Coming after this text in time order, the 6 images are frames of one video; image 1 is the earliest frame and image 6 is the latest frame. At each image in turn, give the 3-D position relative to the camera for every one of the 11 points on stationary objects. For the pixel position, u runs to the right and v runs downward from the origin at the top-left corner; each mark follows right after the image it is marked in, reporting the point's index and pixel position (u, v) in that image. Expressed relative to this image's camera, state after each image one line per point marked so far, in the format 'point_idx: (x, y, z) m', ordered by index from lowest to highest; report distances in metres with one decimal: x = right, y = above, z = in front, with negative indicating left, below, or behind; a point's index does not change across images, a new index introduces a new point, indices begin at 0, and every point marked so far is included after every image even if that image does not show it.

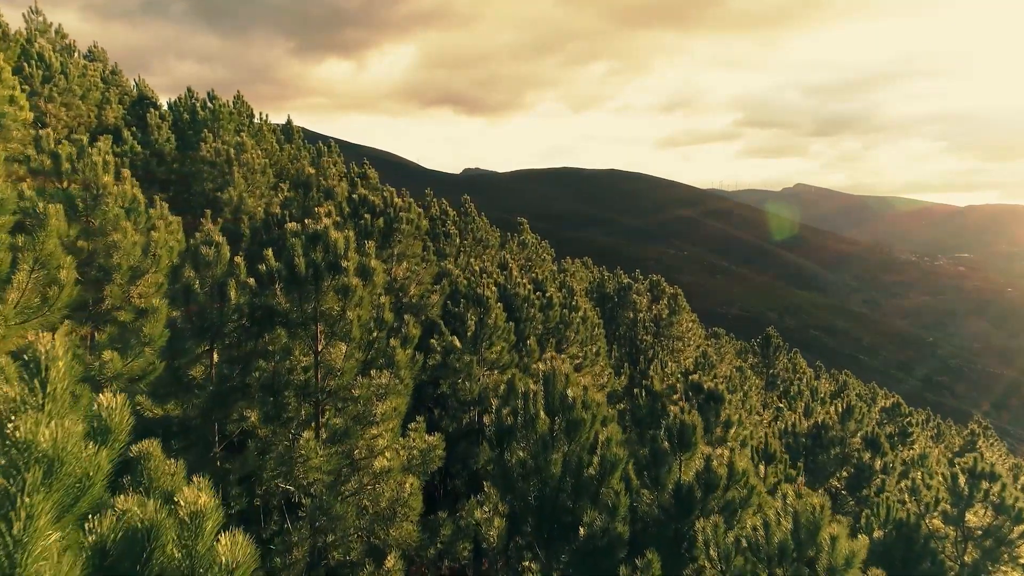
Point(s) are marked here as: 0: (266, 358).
0: (-4.2, -1.1, +12.4) m
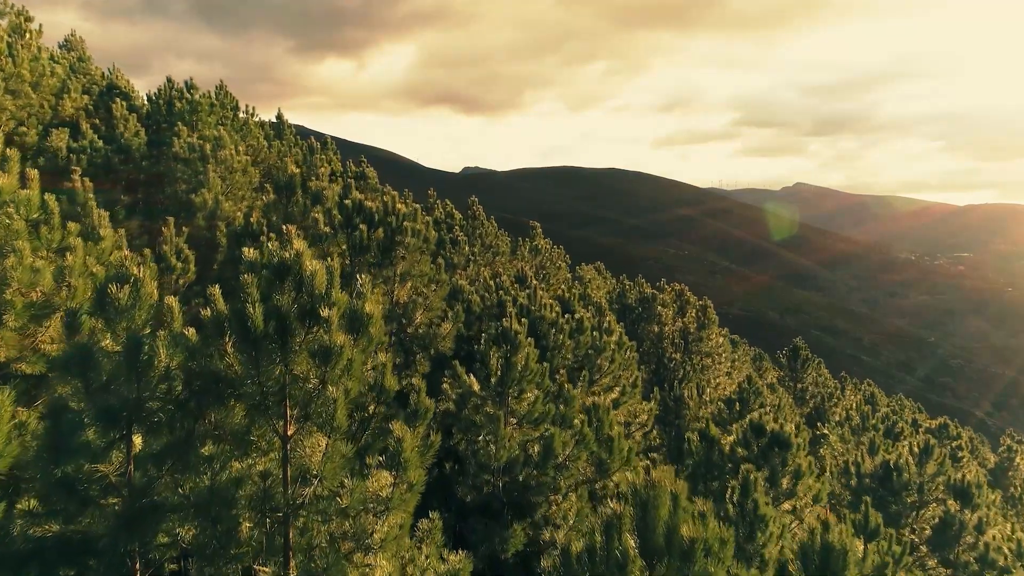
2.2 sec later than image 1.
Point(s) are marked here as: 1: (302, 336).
0: (-3.4, -1.8, +8.3) m
1: (-2.4, -0.5, +8.2) m
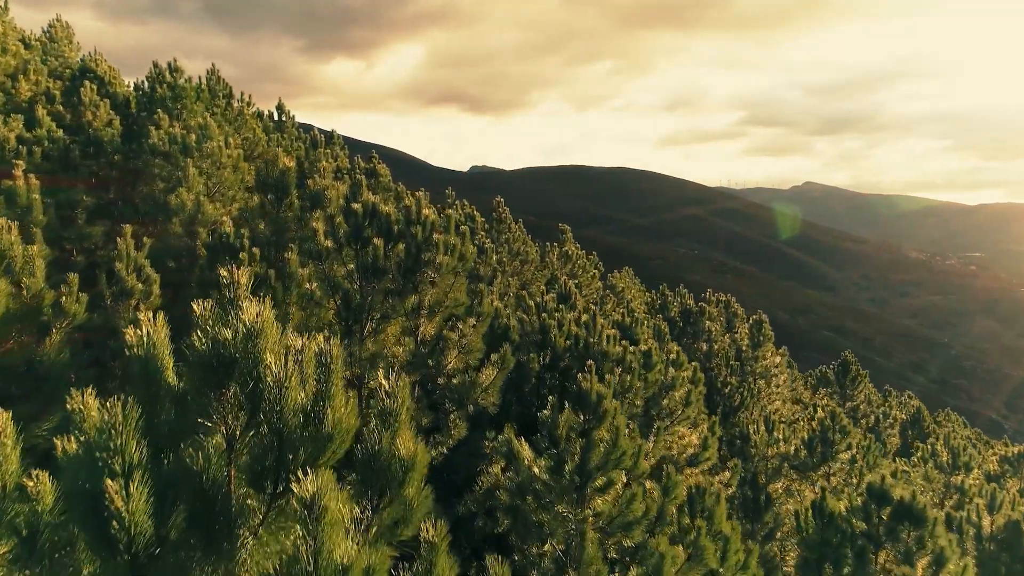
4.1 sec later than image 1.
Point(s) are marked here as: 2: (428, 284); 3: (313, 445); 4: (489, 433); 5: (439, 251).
0: (-2.3, -2.4, +3.8) m
1: (-1.3, -1.2, +3.7) m
2: (-1.4, +0.1, +12.5) m
3: (-1.1, -0.8, +3.8) m
4: (-0.4, -2.6, +12.9) m
5: (-1.3, +0.6, +12.4) m
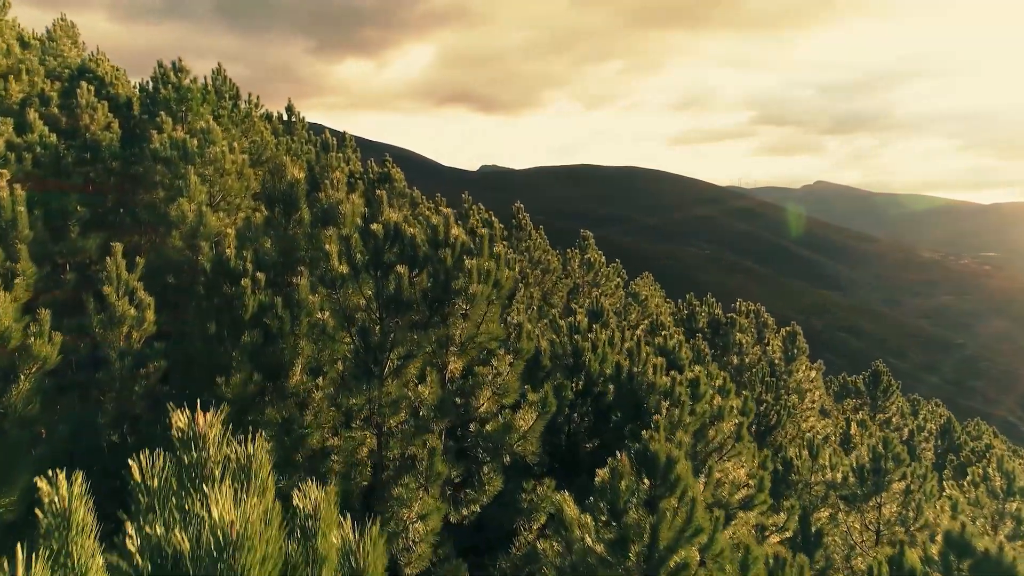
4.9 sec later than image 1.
0: (-1.8, -2.9, +2.1) m
1: (-0.8, -1.7, +2.0) m
2: (-0.8, -0.4, +10.8) m
3: (-0.5, -1.3, +2.1) m
4: (+0.2, -3.1, +11.2) m
5: (-0.6, +0.1, +10.6) m
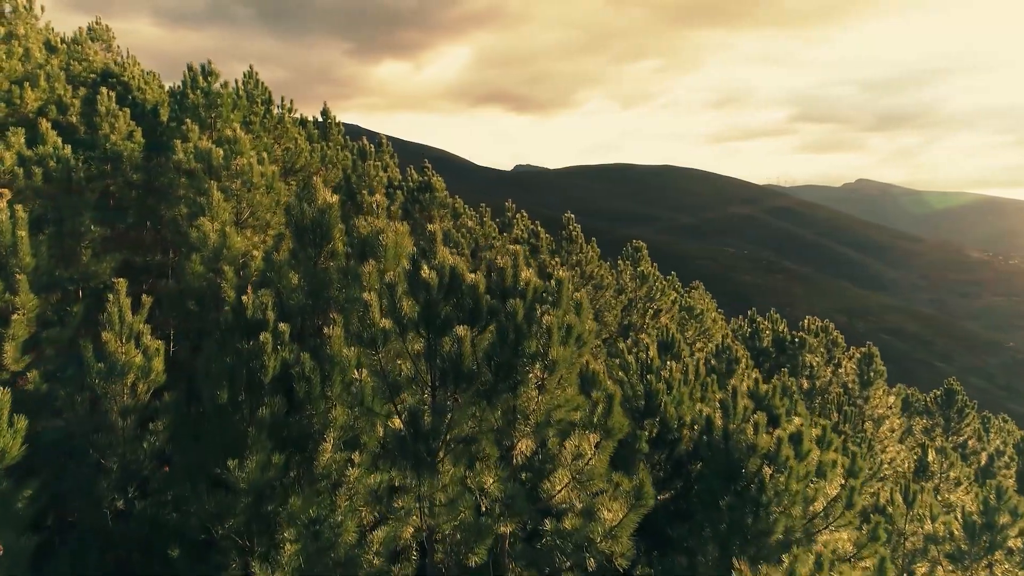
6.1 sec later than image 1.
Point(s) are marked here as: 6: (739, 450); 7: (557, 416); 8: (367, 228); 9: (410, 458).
0: (-1.2, -3.6, -0.1) m
1: (-0.2, -2.4, -0.4) m
2: (+0.3, -1.1, +8.4) m
3: (+0.1, -2.0, -0.3) m
4: (+1.3, -3.8, +8.8) m
5: (+0.4, -0.6, +8.3) m
6: (+3.9, -2.7, +12.2) m
7: (+0.5, -1.5, +8.7) m
8: (-2.2, +0.9, +11.4) m
9: (-1.2, -1.9, +8.2) m
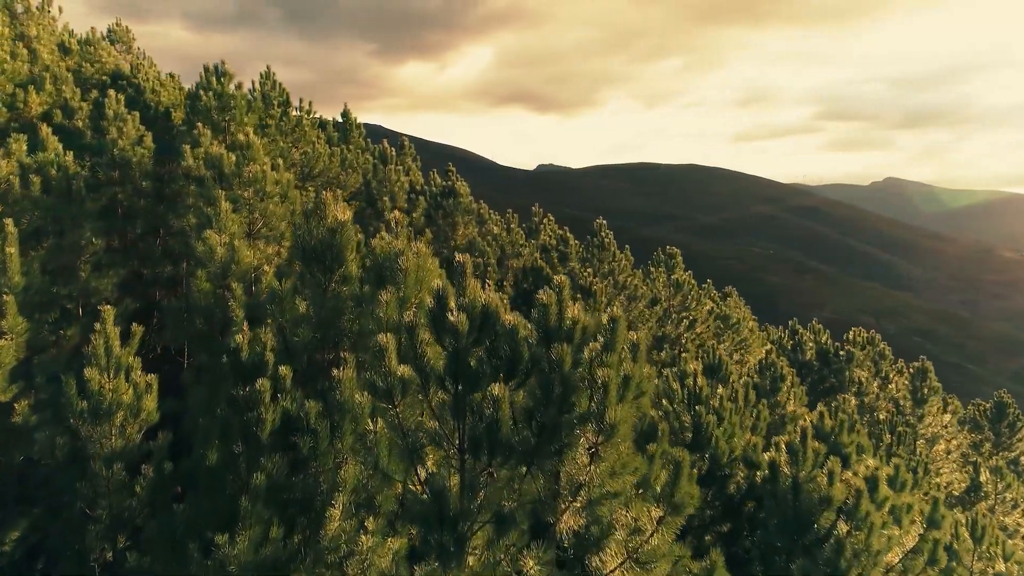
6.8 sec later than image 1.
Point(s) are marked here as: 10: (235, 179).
0: (-1.0, -4.0, -1.6) m
1: (0.0, -2.8, -1.8) m
2: (+0.7, -1.5, +6.9) m
3: (+0.3, -2.4, -1.7) m
4: (+1.7, -4.2, +7.2) m
5: (+0.9, -1.0, +6.8) m
6: (+4.4, -3.2, +10.6) m
7: (+0.9, -1.9, +7.2) m
8: (-1.7, +0.5, +10.0) m
9: (-0.7, -2.3, +6.7) m
10: (-6.7, +2.7, +17.5) m
